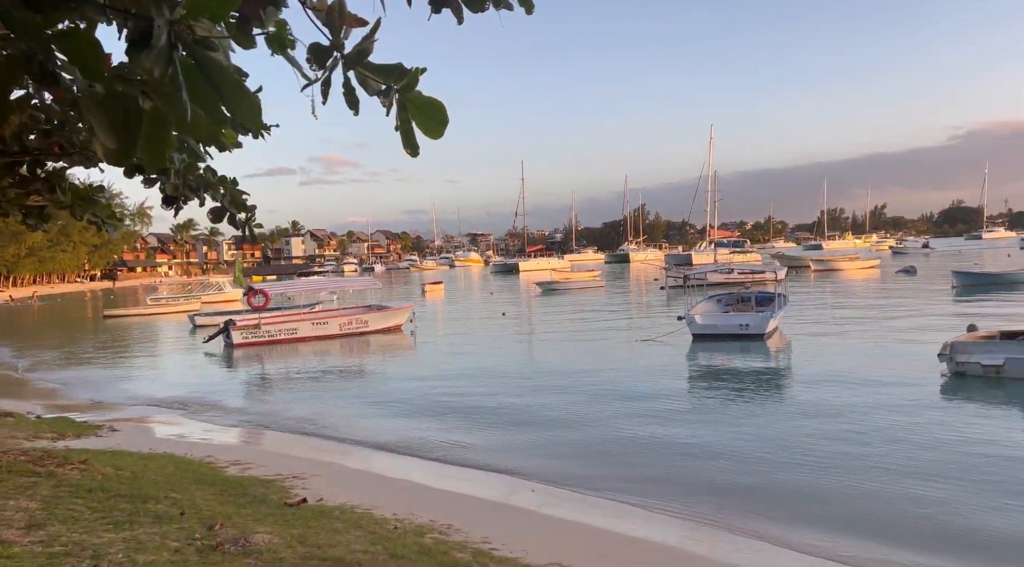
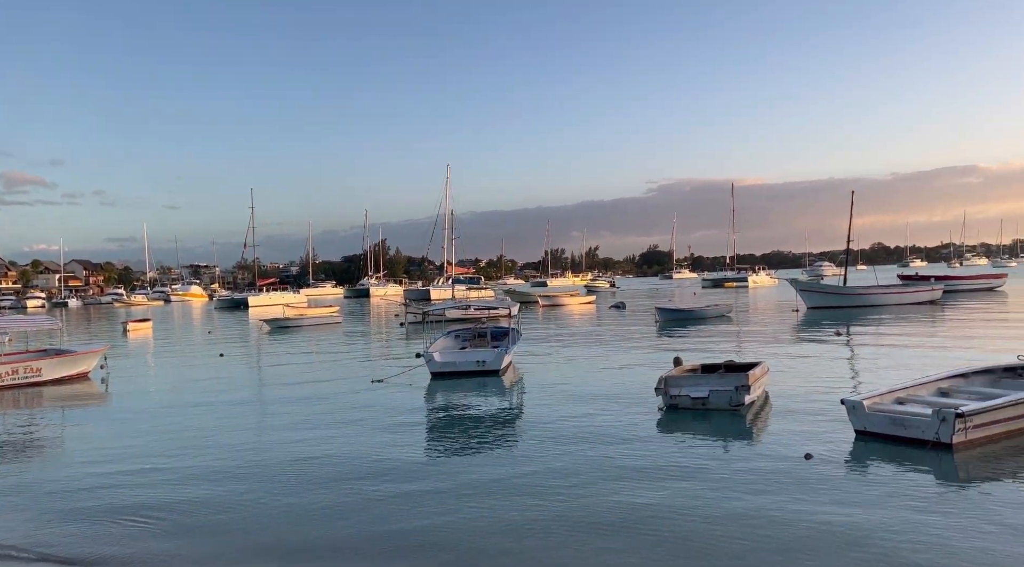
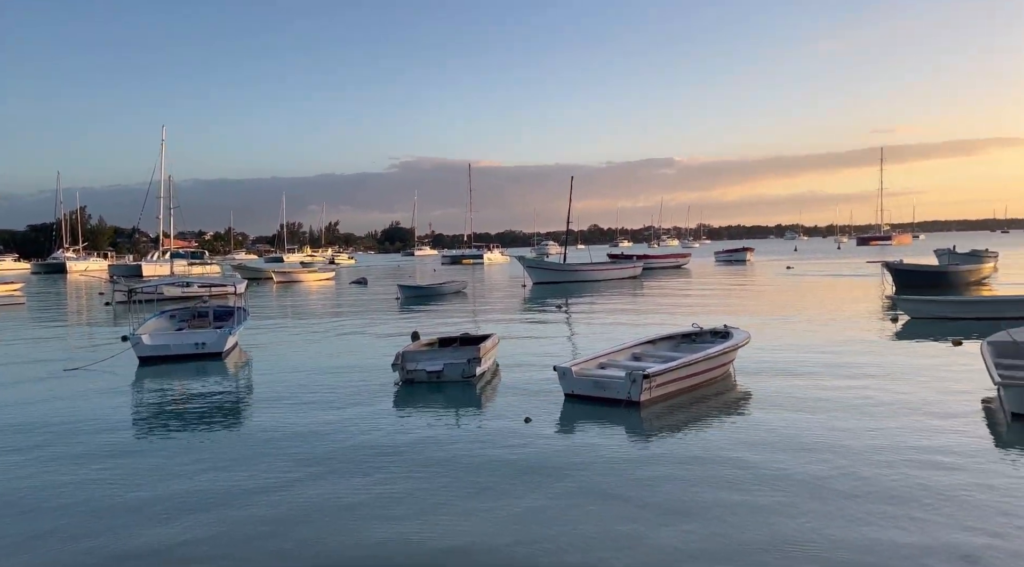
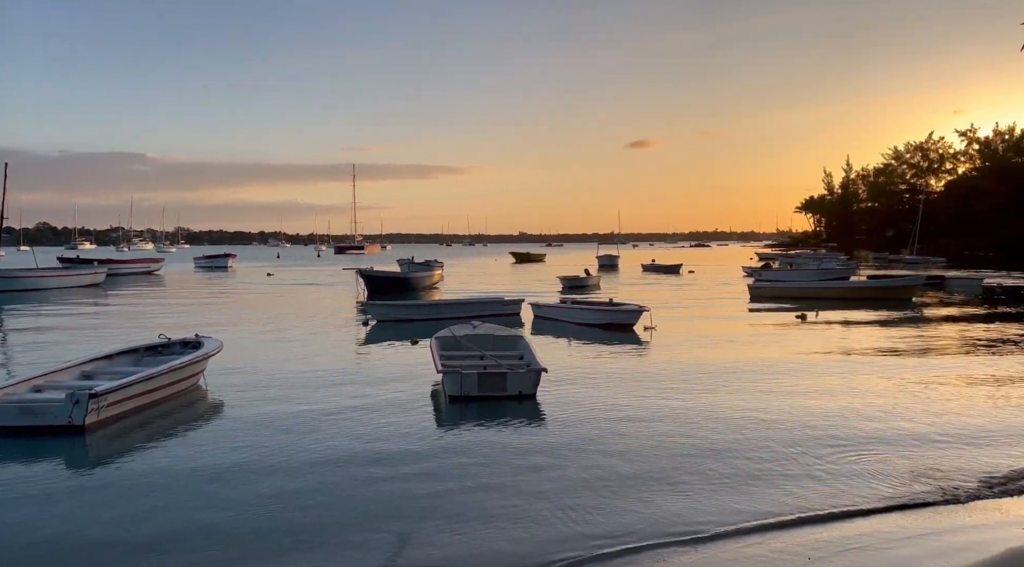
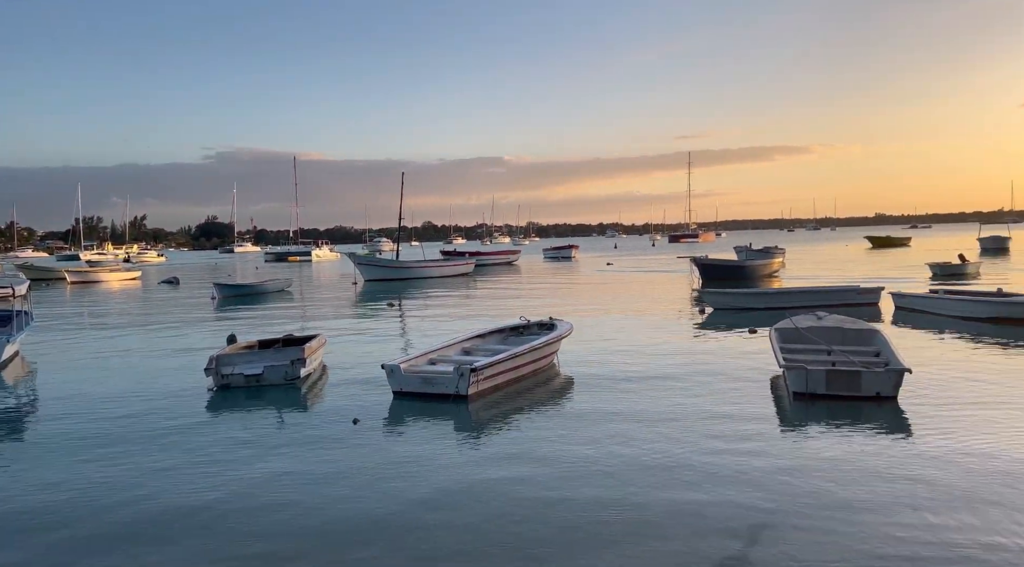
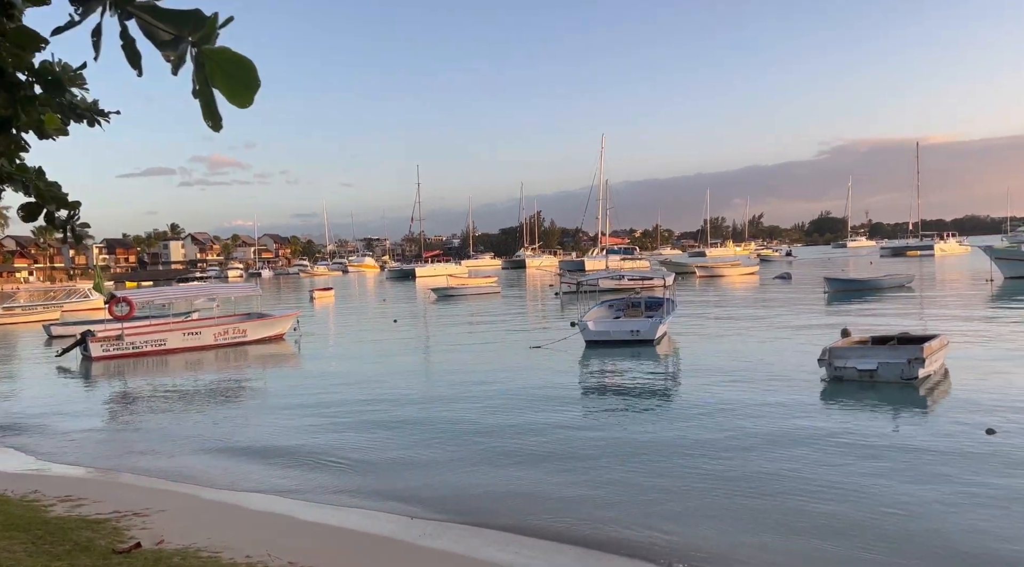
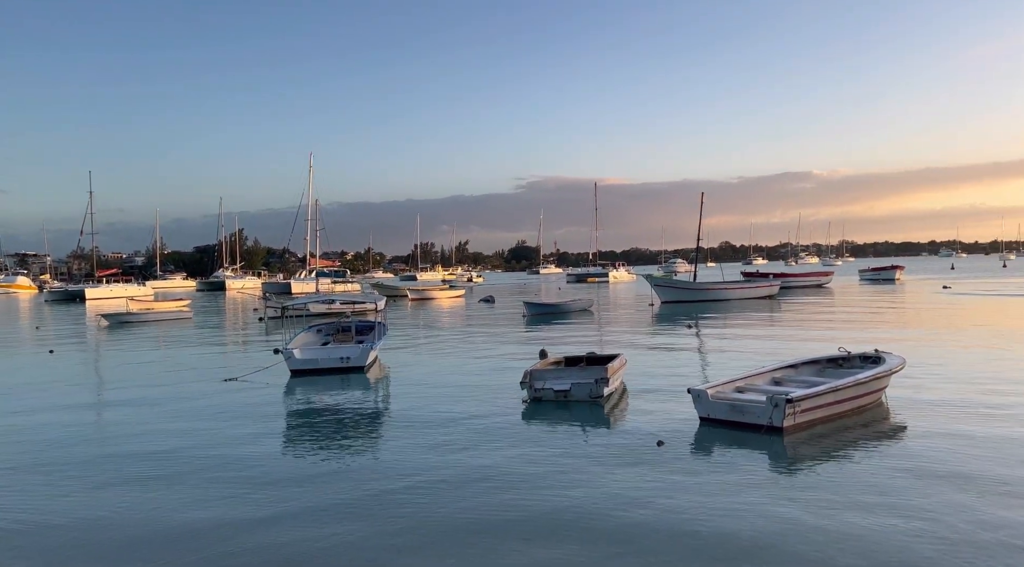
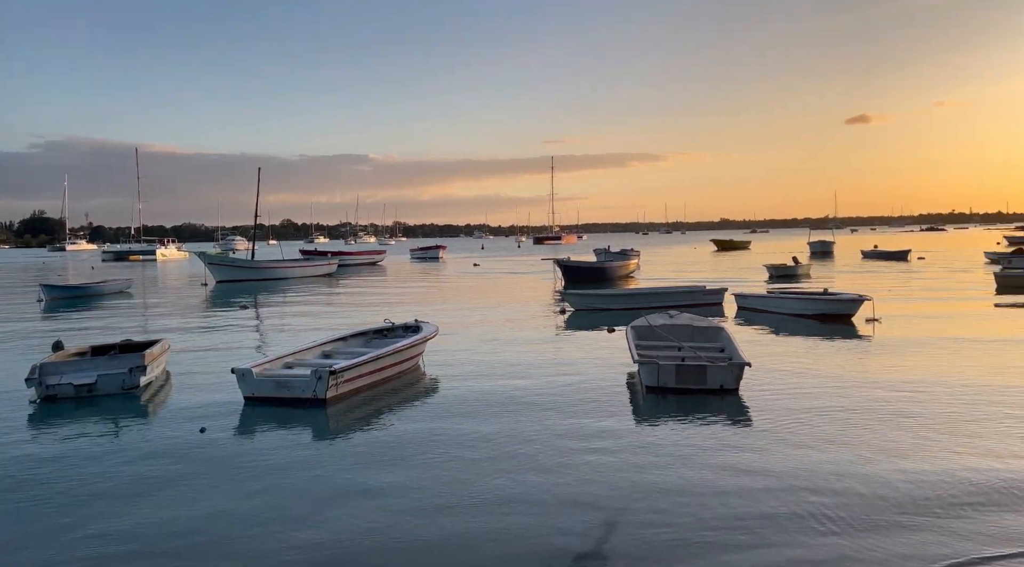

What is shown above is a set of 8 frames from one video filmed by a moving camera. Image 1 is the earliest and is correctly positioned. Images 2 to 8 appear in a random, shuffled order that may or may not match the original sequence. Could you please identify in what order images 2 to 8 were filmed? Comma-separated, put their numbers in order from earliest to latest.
6, 2, 7, 3, 5, 8, 4
